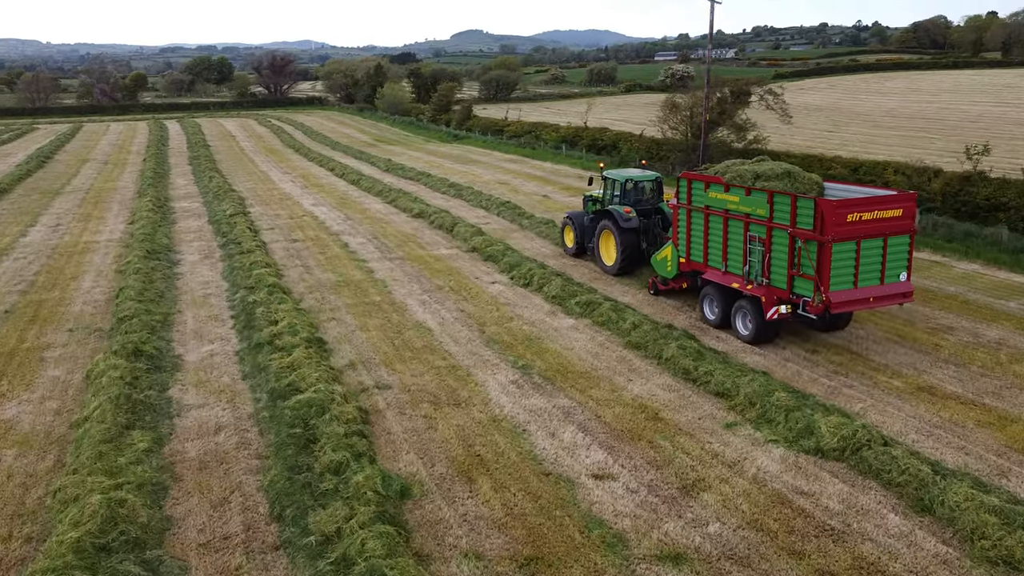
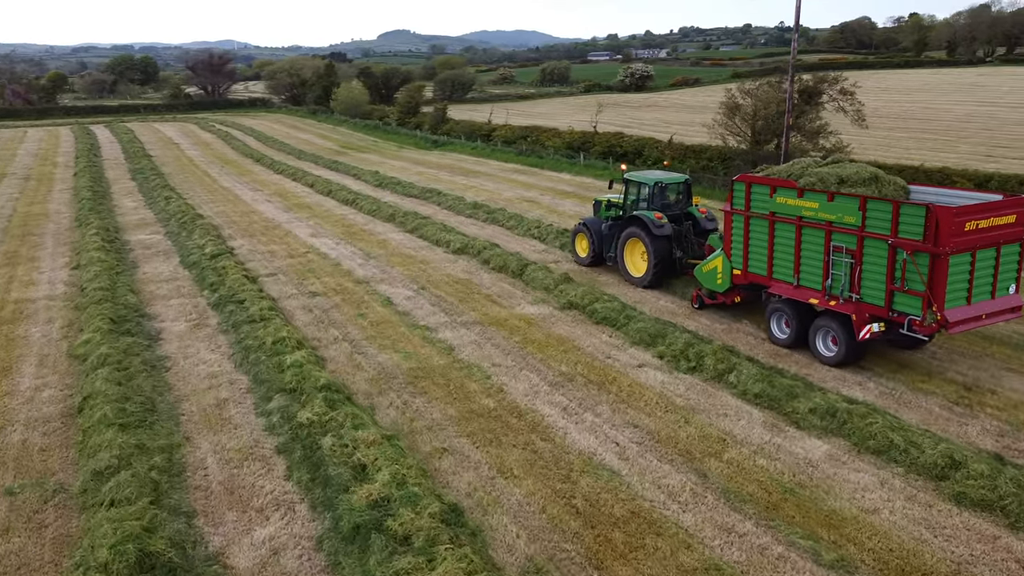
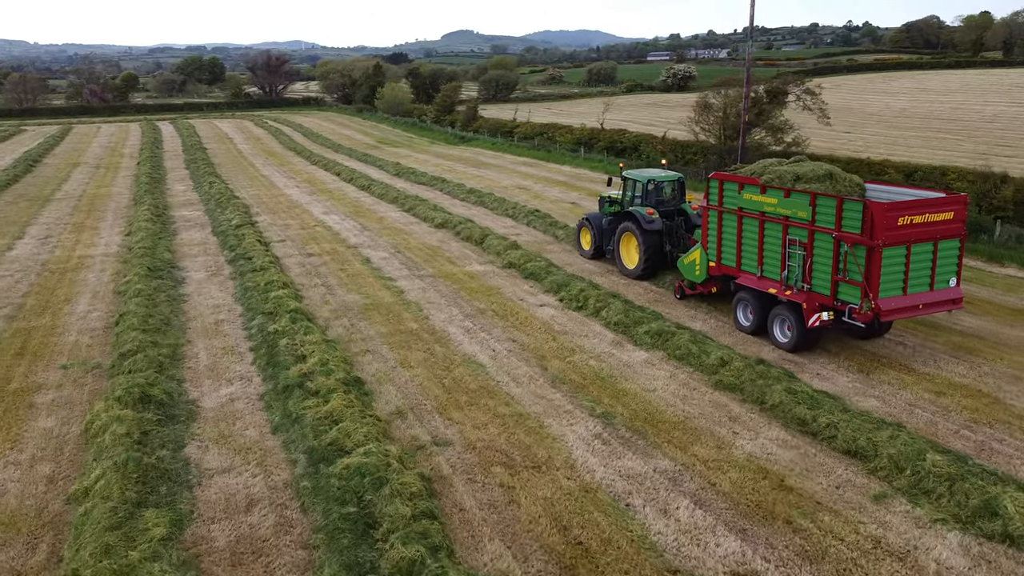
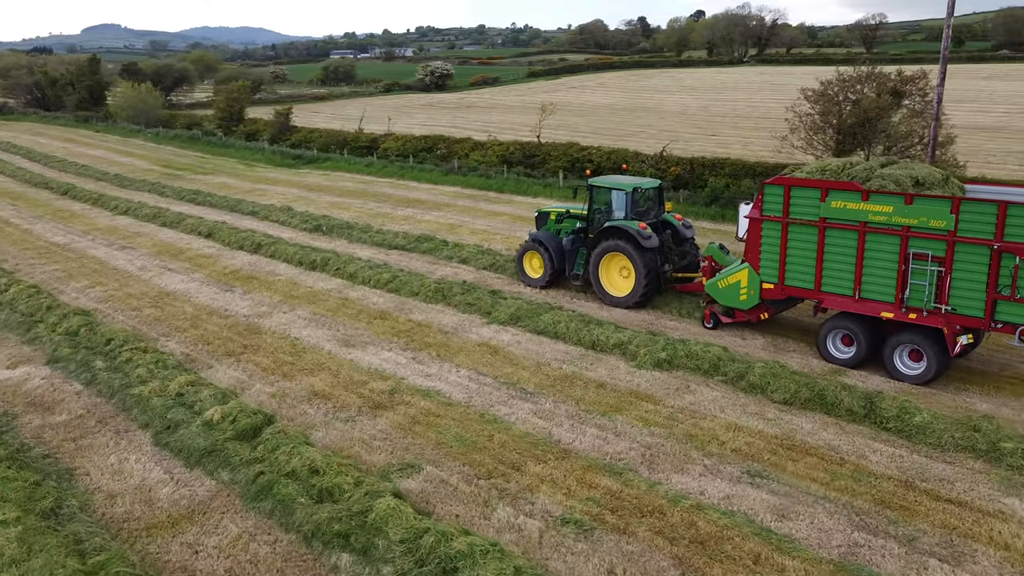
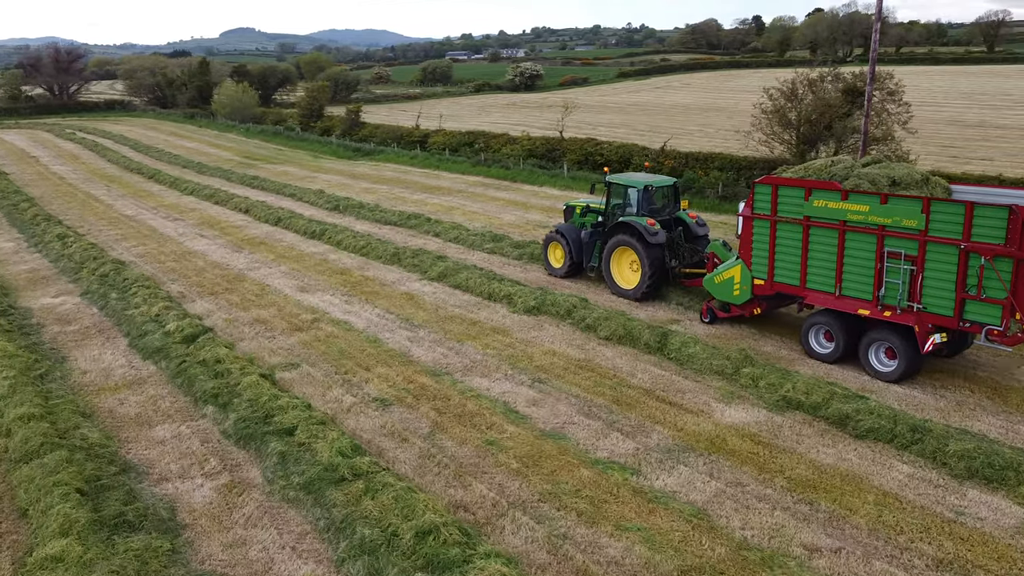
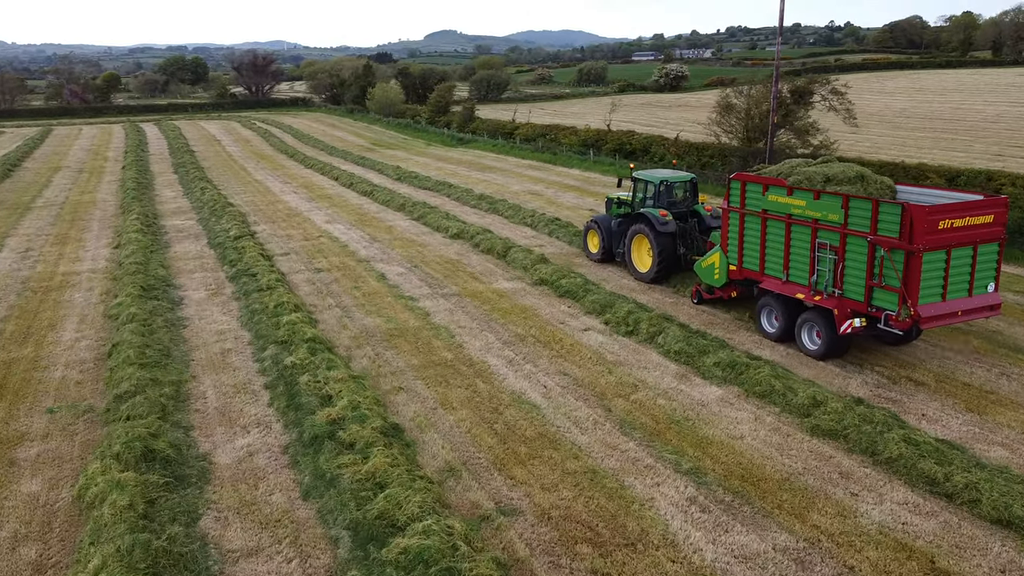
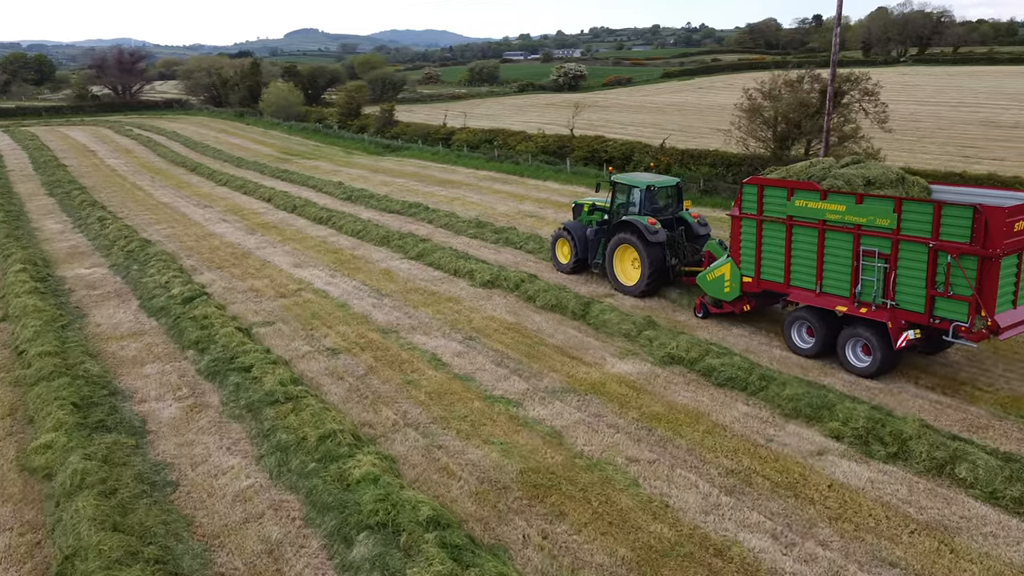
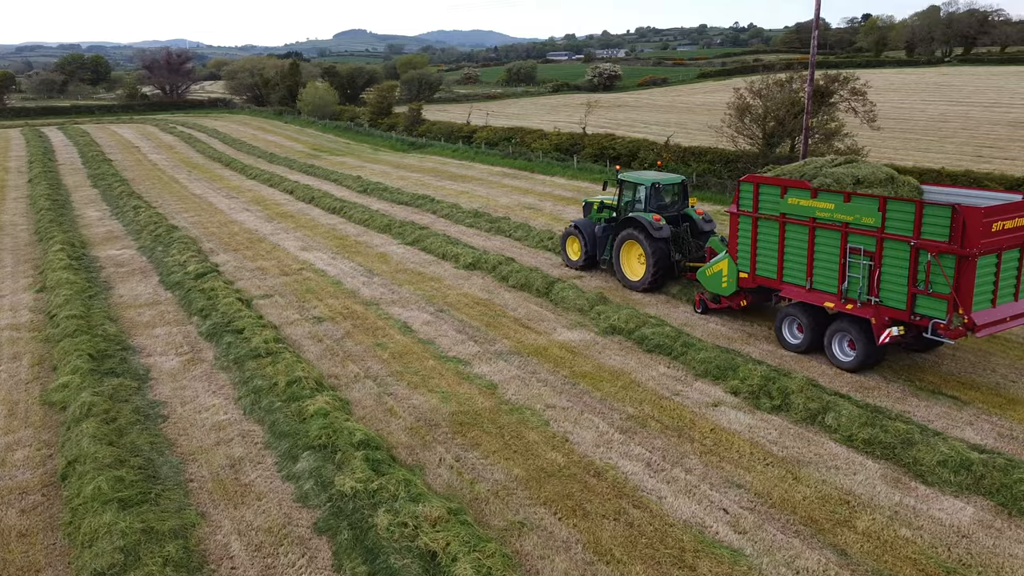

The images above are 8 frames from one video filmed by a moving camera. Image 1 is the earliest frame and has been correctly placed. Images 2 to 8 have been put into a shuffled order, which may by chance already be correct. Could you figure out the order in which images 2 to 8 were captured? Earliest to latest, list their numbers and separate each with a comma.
3, 6, 2, 8, 7, 5, 4
